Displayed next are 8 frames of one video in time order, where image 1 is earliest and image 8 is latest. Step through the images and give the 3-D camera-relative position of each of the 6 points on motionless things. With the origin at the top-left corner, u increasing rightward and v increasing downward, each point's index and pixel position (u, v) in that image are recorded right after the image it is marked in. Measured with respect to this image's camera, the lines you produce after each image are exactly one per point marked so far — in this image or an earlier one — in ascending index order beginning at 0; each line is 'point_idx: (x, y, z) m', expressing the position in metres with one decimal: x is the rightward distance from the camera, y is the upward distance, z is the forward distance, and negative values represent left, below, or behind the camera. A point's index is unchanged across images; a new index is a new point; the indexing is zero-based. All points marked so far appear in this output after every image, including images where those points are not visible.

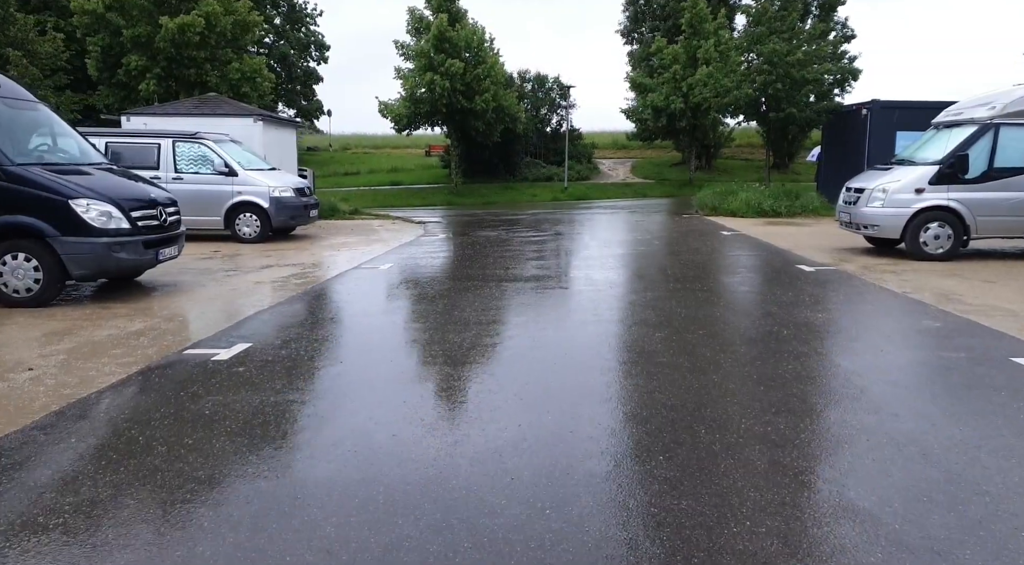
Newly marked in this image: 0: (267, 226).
0: (-4.7, +1.1, +14.4) m
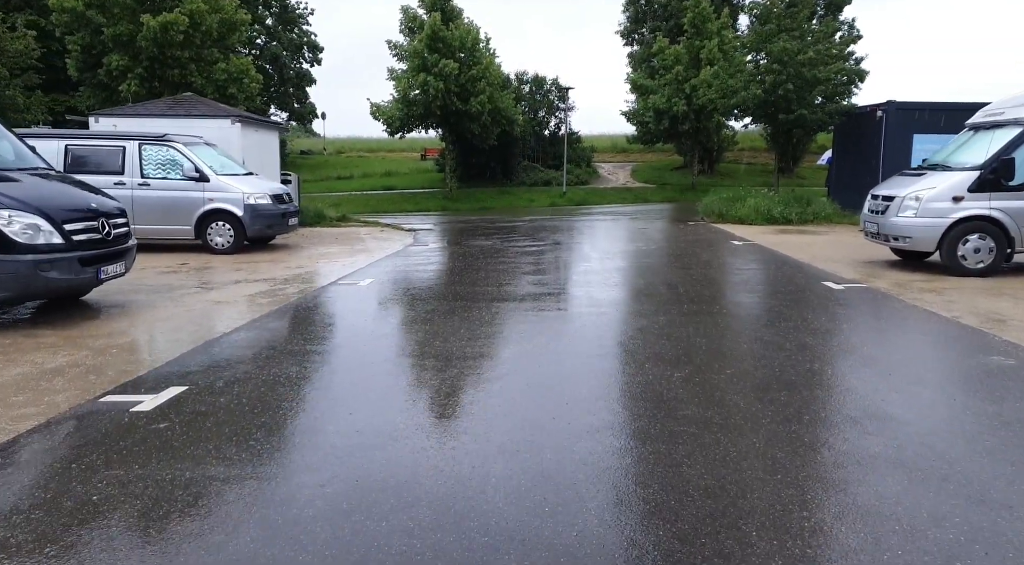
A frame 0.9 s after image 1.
0: (-4.8, +0.8, +13.3) m
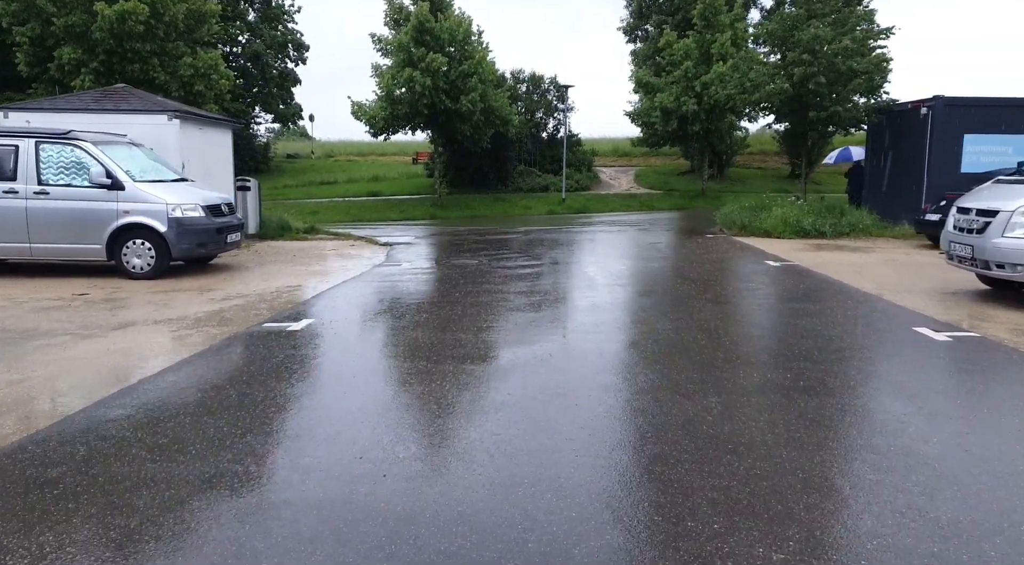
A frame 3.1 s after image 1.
0: (-5.0, +0.4, +10.8) m
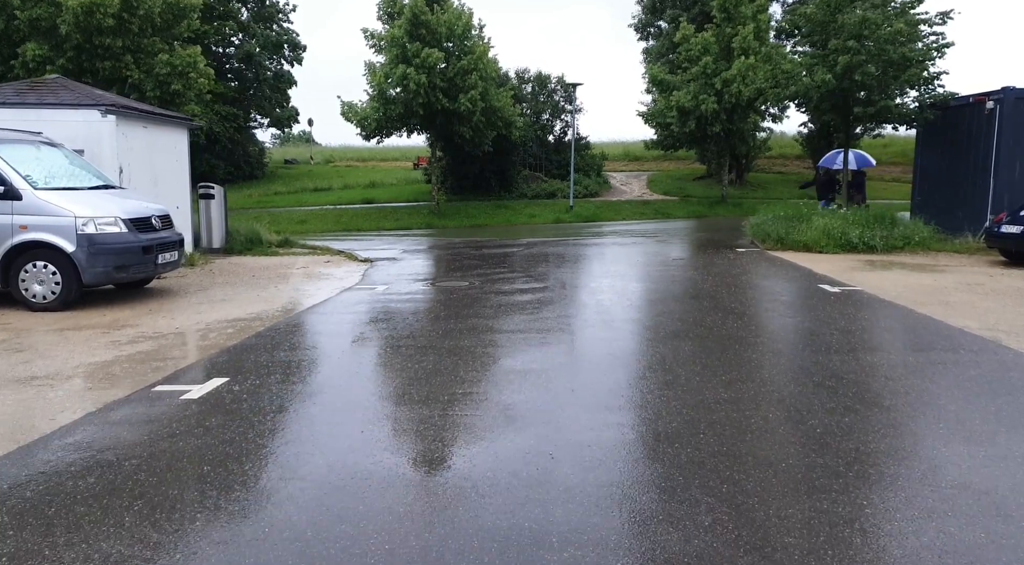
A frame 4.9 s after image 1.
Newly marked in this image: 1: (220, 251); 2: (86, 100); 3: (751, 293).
0: (-5.1, 0.0, +8.7) m
1: (-5.9, +0.6, +15.2) m
2: (-6.5, +2.8, +11.5) m
3: (+3.1, -0.2, +9.8) m
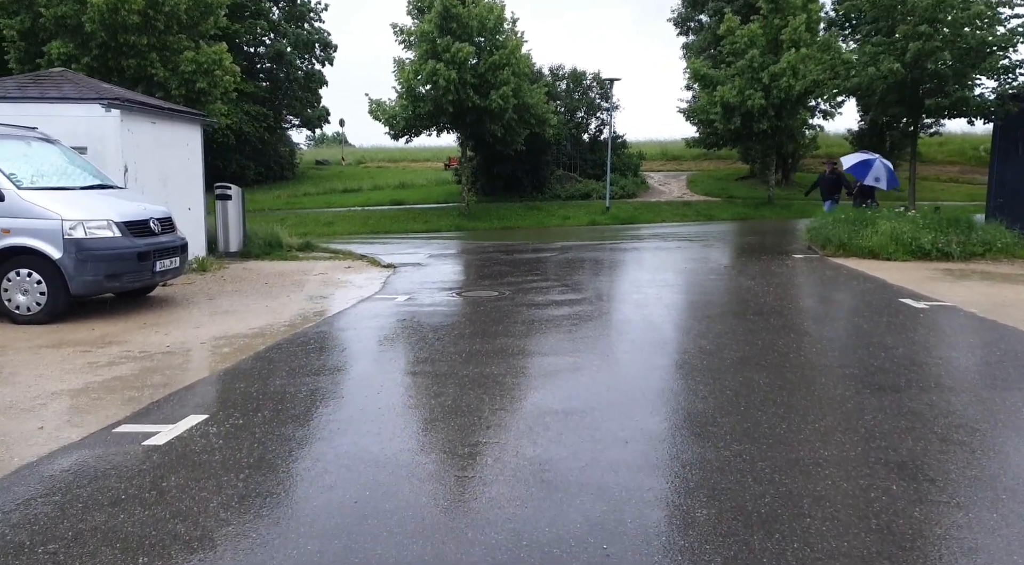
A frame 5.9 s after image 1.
0: (-4.7, -0.1, +7.8) m
1: (-5.2, +0.5, +14.4) m
2: (-6.0, +2.7, +10.7) m
3: (+3.5, -0.3, +8.6) m
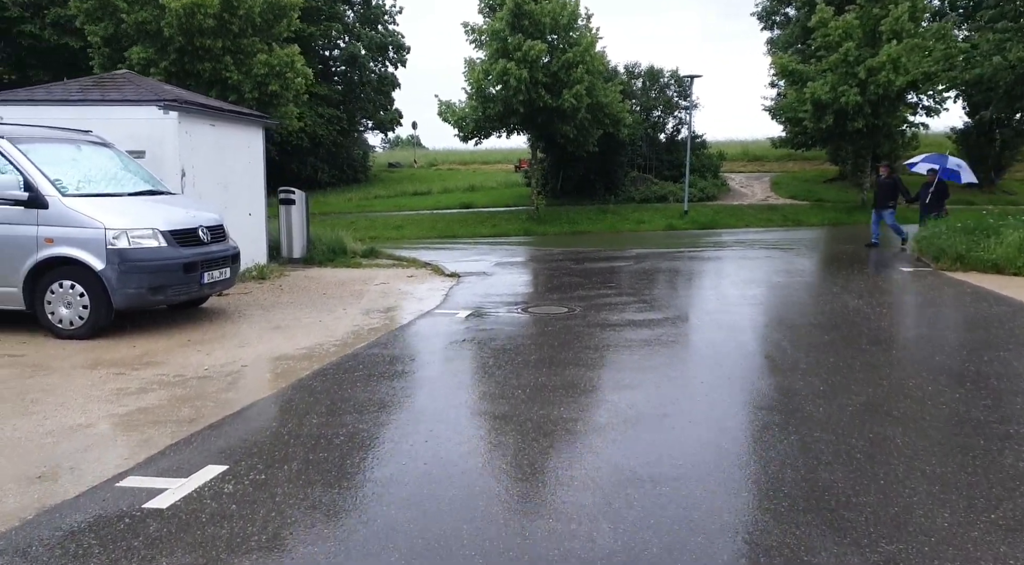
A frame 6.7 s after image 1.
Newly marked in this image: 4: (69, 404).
0: (-4.0, -0.2, +7.4) m
1: (-3.9, +0.4, +13.9) m
2: (-5.0, +2.6, +10.3) m
3: (+4.2, -0.5, +7.3) m
4: (-3.1, -0.9, +5.4) m
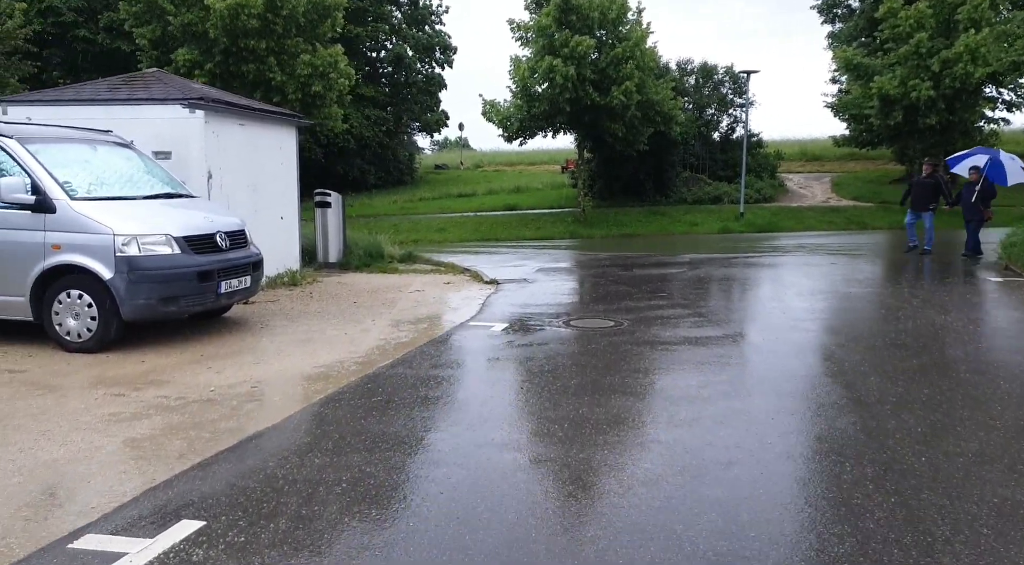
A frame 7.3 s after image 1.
0: (-3.6, -0.3, +6.9) m
1: (-3.1, +0.3, +13.4) m
2: (-4.4, +2.5, +9.9) m
3: (+4.6, -0.7, +6.3) m
4: (-2.9, -1.0, +4.8) m
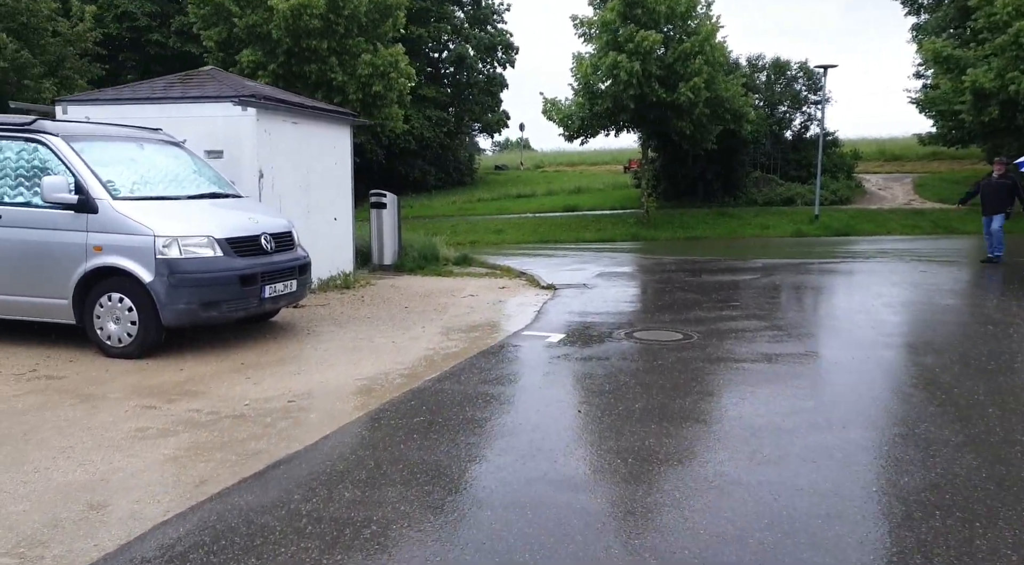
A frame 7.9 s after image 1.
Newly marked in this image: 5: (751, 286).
0: (-3.1, -0.4, +6.6) m
1: (-2.1, +0.3, +13.1) m
2: (-3.6, +2.4, +9.6) m
3: (+5.0, -0.8, +5.4) m
4: (-2.6, -1.0, +4.5) m
5: (+3.6, -0.1, +11.2) m
